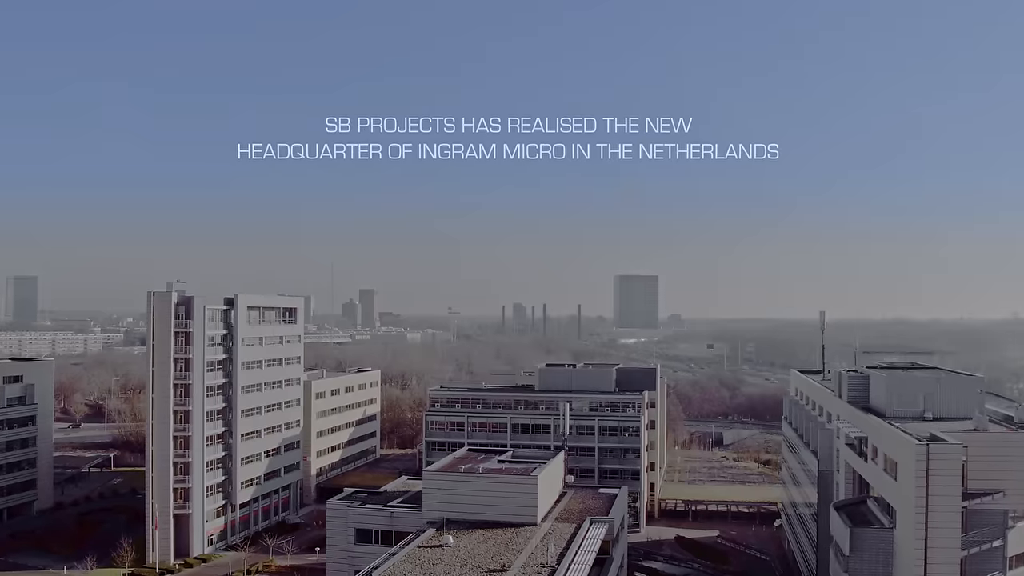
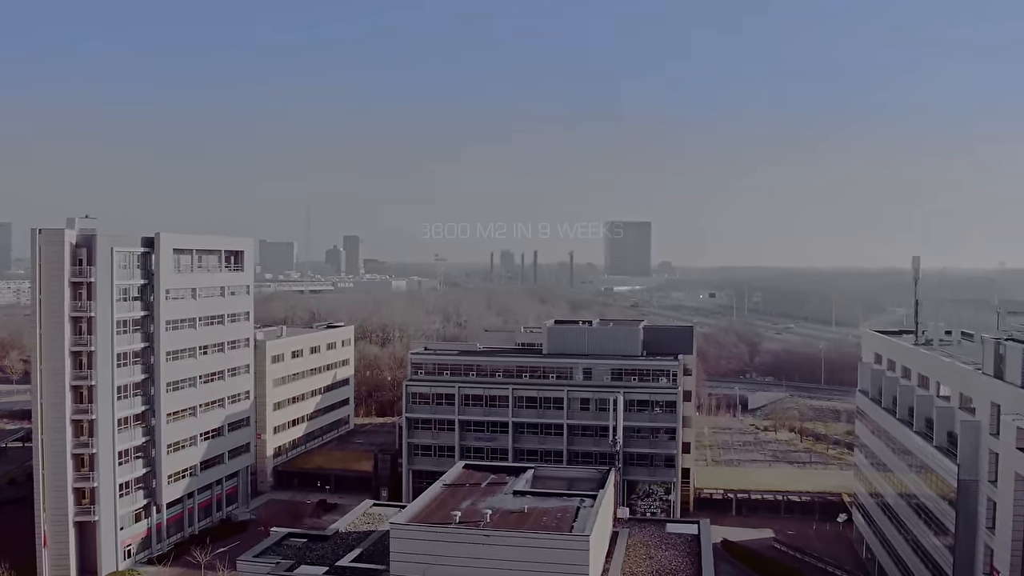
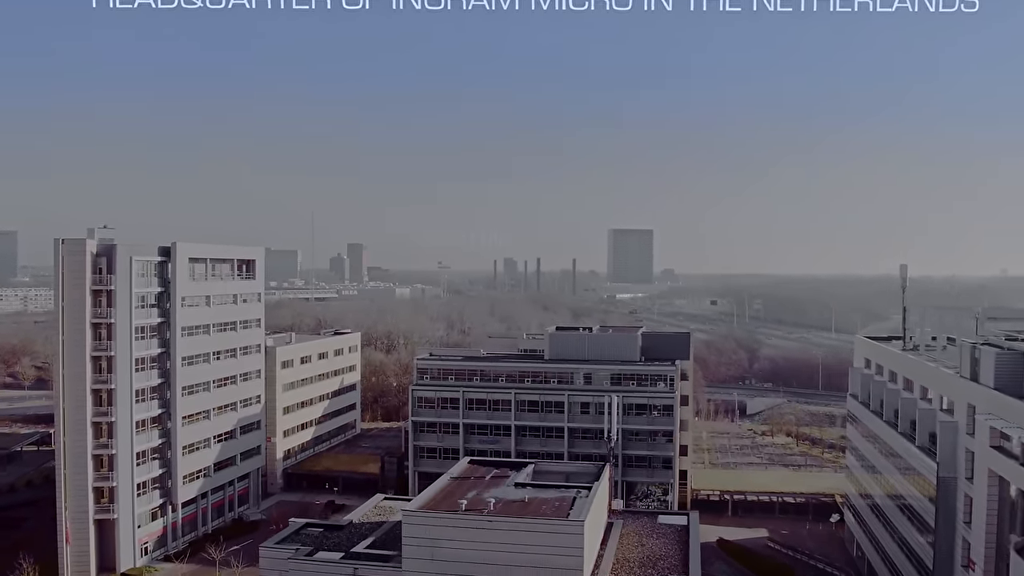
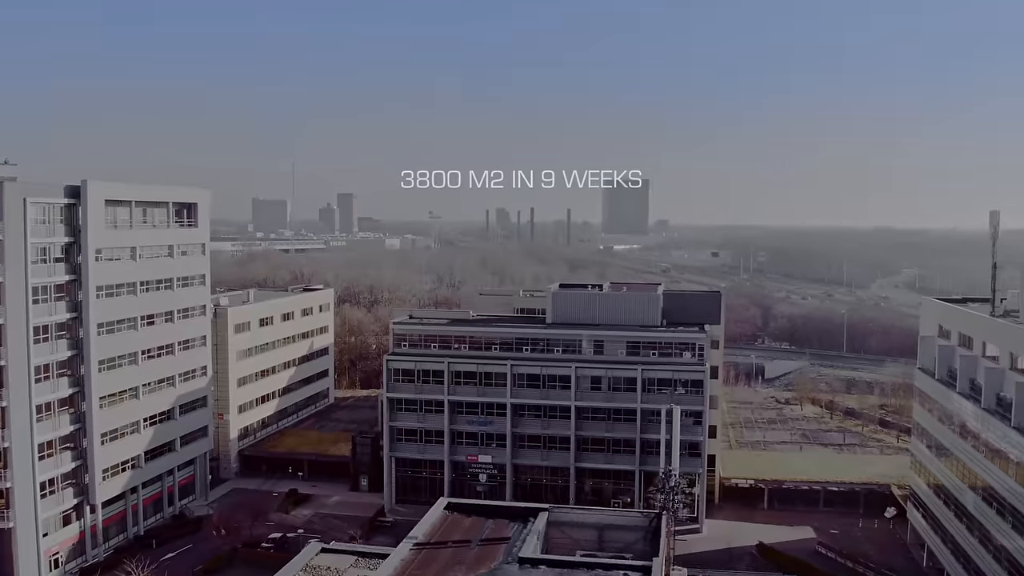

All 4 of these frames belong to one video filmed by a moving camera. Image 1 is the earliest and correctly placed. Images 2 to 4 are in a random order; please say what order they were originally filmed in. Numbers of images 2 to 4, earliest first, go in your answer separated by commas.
3, 2, 4
